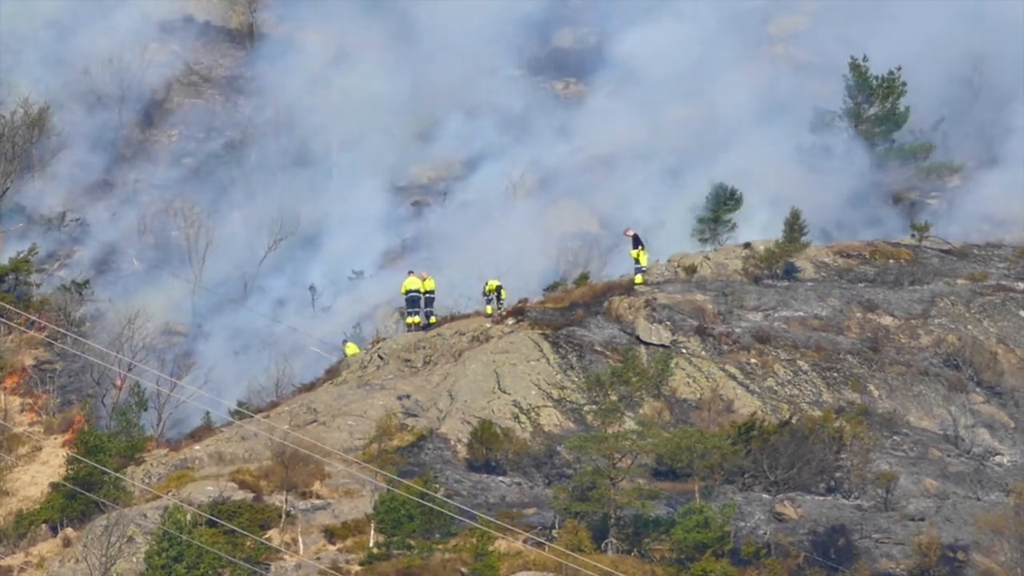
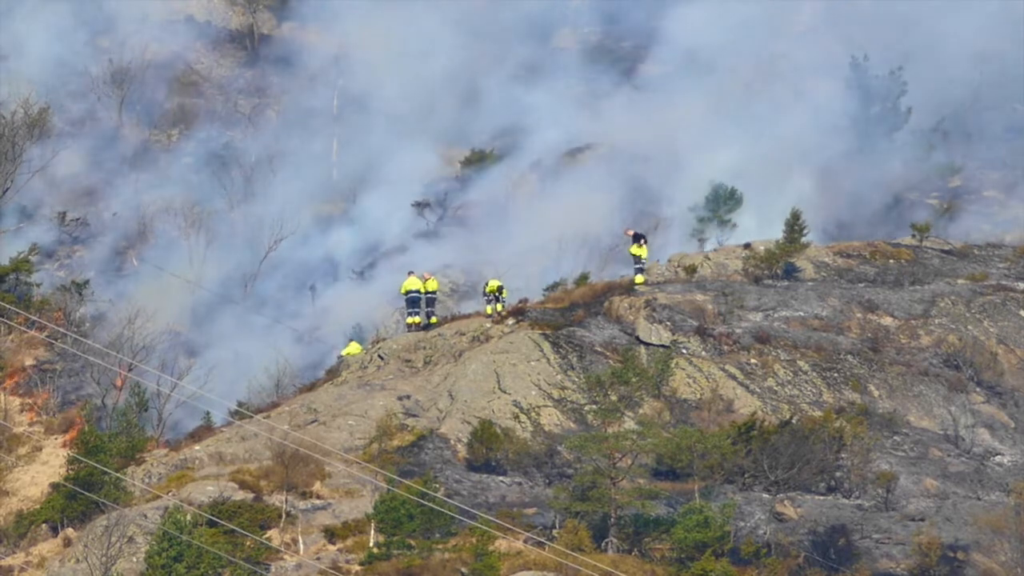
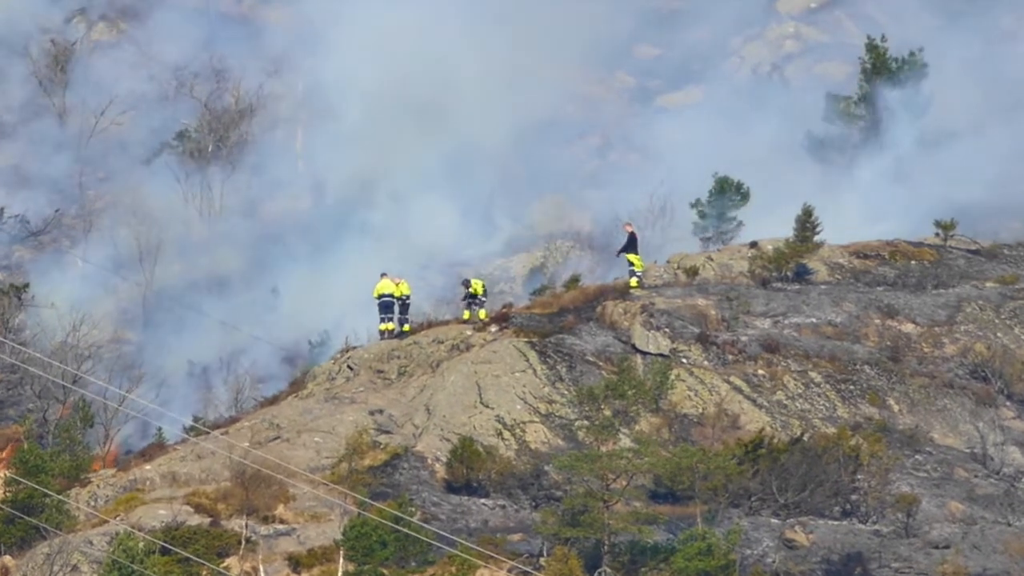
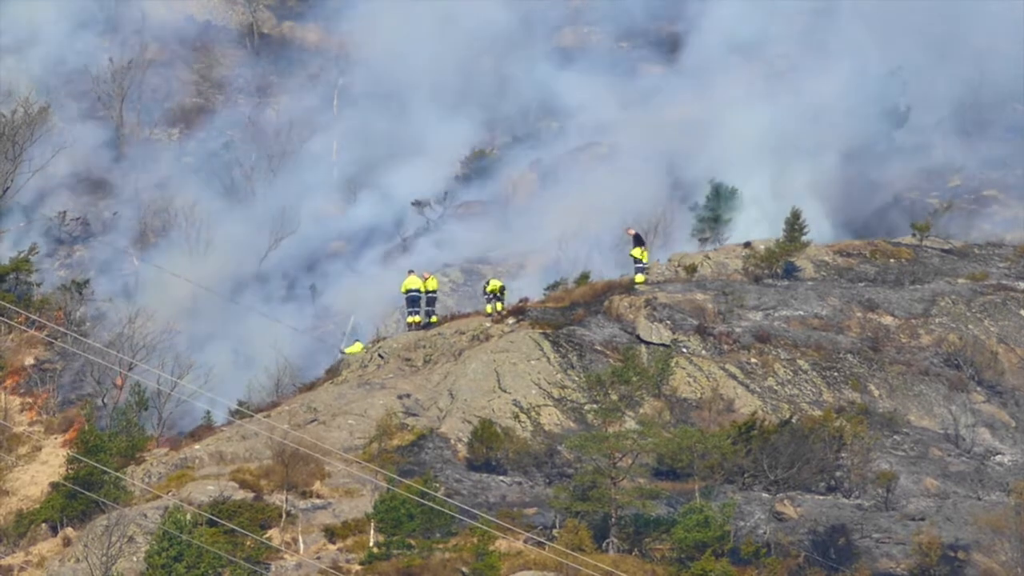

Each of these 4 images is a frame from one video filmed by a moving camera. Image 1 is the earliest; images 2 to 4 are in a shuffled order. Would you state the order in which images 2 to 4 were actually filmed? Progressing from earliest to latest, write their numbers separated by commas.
2, 4, 3
